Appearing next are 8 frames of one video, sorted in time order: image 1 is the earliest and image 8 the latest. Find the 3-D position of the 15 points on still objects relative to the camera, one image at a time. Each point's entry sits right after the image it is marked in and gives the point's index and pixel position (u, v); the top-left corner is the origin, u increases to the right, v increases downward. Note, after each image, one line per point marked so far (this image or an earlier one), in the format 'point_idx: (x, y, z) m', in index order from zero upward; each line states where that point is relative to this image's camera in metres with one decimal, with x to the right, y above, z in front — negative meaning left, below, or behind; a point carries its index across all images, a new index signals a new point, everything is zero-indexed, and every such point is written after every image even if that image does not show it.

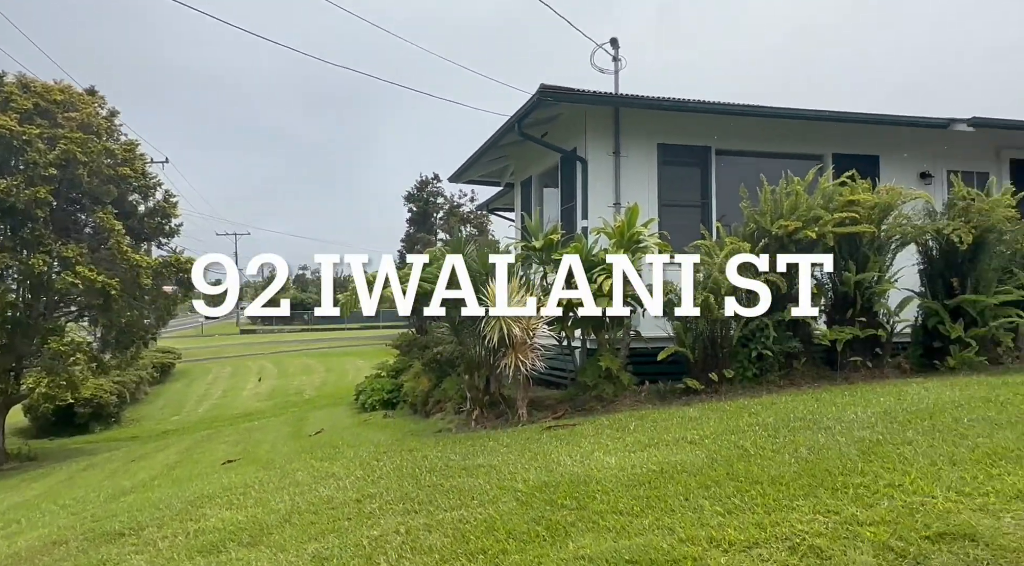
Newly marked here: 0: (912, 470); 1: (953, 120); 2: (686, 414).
0: (+2.2, -1.0, +3.6) m
1: (+5.8, +2.2, +8.9) m
2: (+1.5, -1.2, +6.0) m
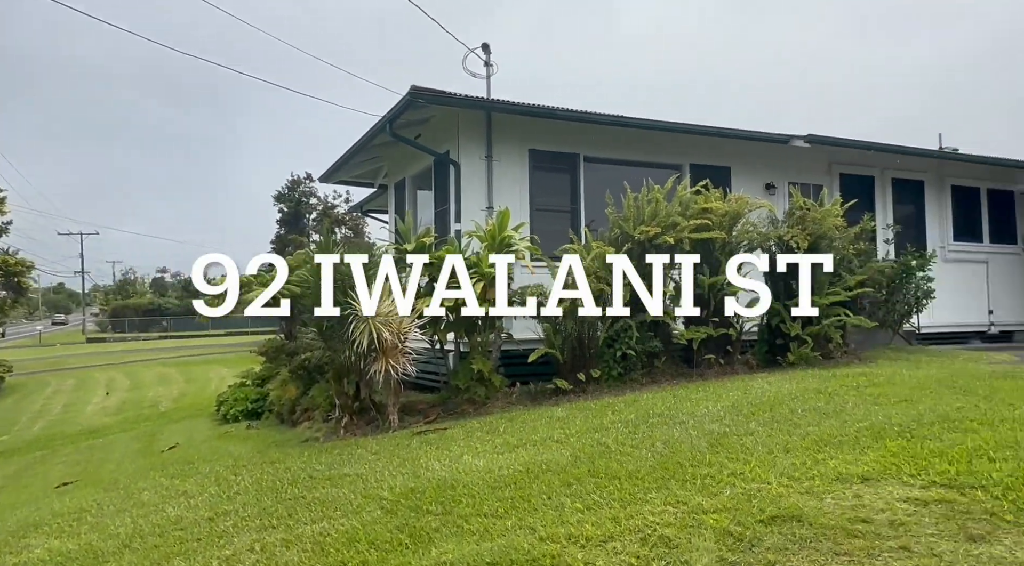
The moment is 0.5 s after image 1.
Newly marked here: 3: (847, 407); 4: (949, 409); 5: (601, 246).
0: (+1.4, -1.0, +3.9) m
1: (+4.1, +2.1, +9.8) m
2: (+0.4, -1.2, +6.2) m
3: (+2.5, -0.9, +5.1) m
4: (+3.0, -0.9, +4.7) m
5: (+1.0, +0.4, +7.4) m
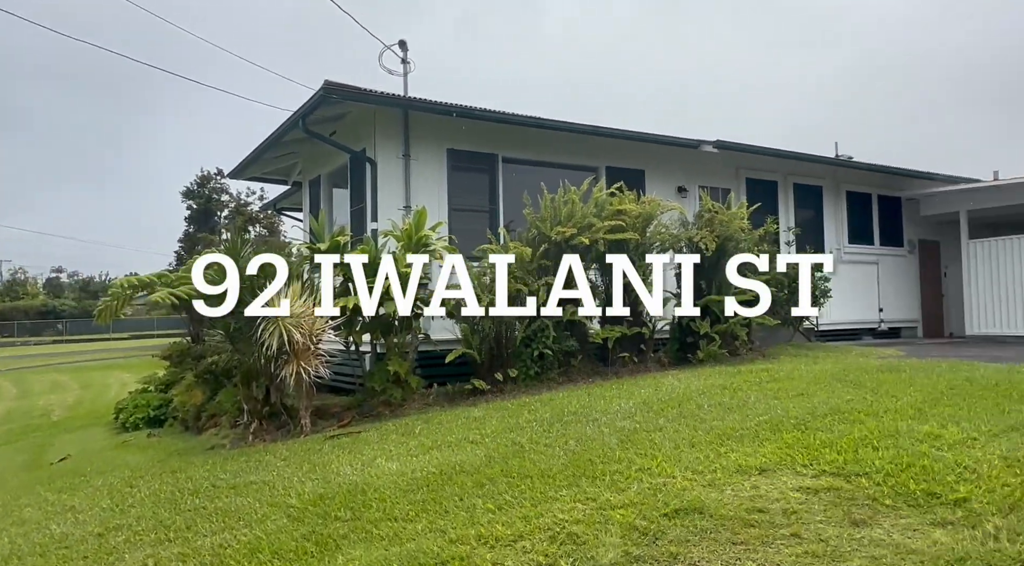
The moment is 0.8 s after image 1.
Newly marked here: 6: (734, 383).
0: (+0.9, -1.0, +4.0) m
1: (+2.9, +2.1, +10.2) m
2: (-0.4, -1.2, +6.2) m
3: (+1.9, -0.9, +5.3) m
4: (+2.4, -0.9, +5.0) m
5: (+0.1, +0.4, +7.5) m
6: (+2.1, -0.9, +6.2) m
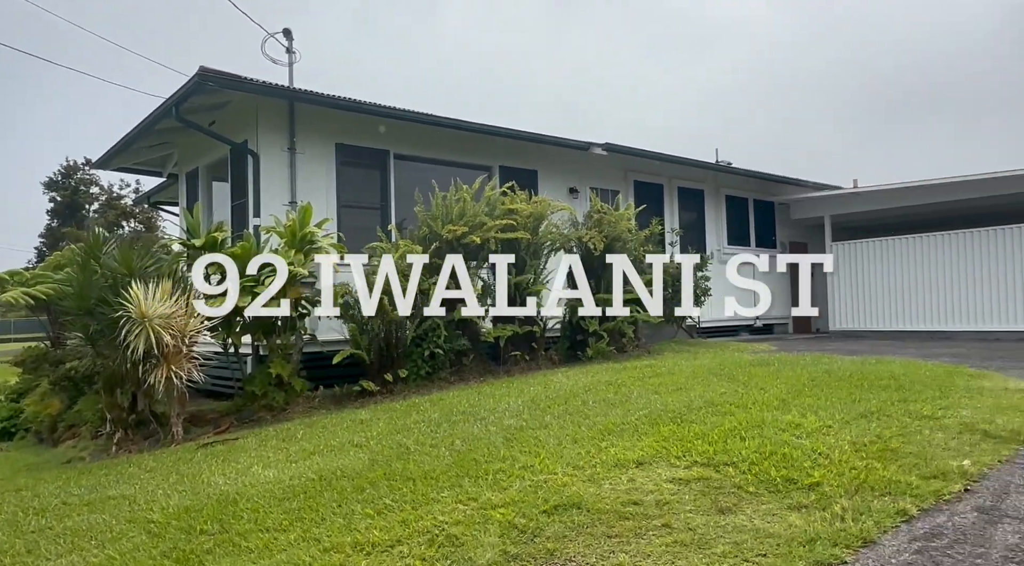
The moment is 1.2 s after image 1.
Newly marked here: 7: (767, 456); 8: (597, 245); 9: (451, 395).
0: (+0.2, -1.0, +4.1) m
1: (+1.2, +2.2, +10.4) m
2: (-1.4, -1.2, +6.0) m
3: (+1.0, -0.9, +5.5) m
4: (+1.6, -0.9, +5.2) m
5: (-1.1, +0.4, +7.4) m
6: (+1.0, -0.9, +6.4) m
7: (+1.4, -0.9, +3.6) m
8: (+1.1, +0.5, +8.6) m
9: (-0.6, -1.1, +6.6) m
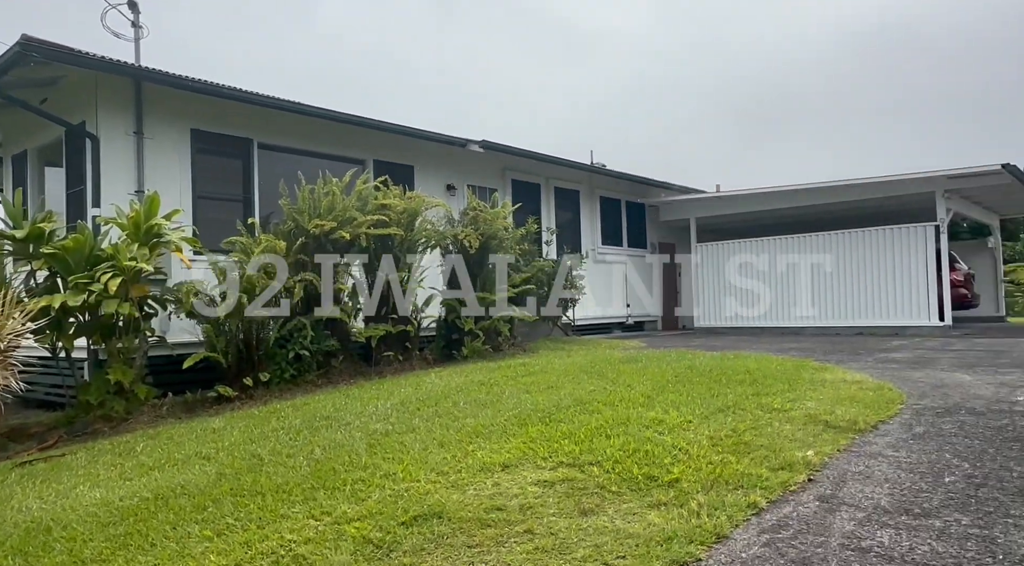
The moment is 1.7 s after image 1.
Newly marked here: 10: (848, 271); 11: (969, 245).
0: (-0.6, -1.0, +3.9) m
1: (-0.6, +2.2, +10.3) m
2: (-2.5, -1.2, +5.5) m
3: (-0.1, -0.9, +5.4) m
4: (+0.6, -0.9, +5.3) m
5: (-2.5, +0.4, +6.9) m
6: (-0.2, -0.9, +6.4) m
7: (+0.6, -0.9, +3.7) m
8: (-0.5, +0.5, +8.5) m
9: (-1.8, -1.1, +6.2) m
10: (+6.2, +0.2, +12.4) m
11: (+10.4, +0.9, +15.3) m
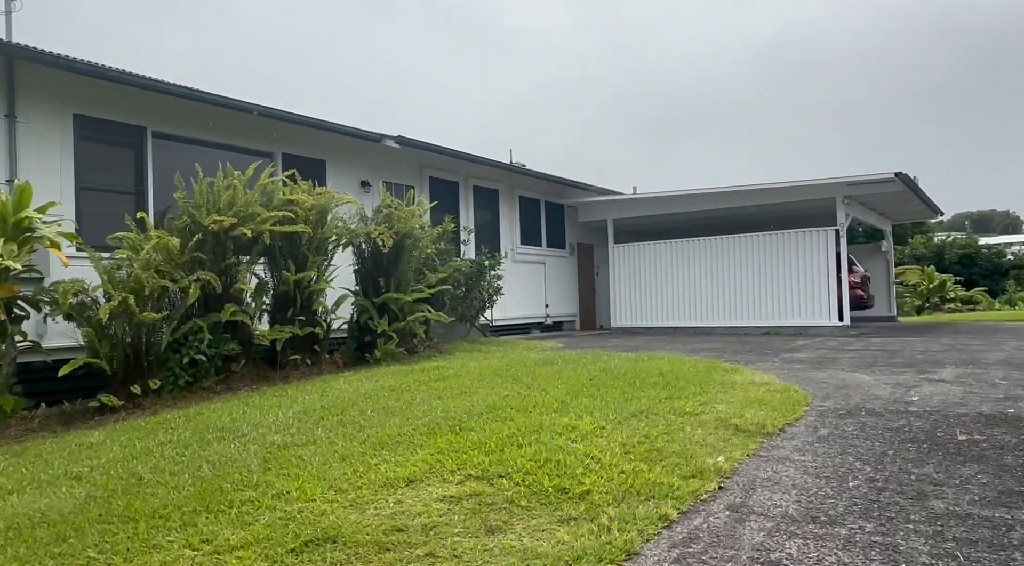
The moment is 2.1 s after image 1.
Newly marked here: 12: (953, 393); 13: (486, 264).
0: (-1.1, -1.0, +3.6) m
1: (-1.9, +2.2, +10.0) m
2: (-3.2, -1.2, +5.0) m
3: (-0.8, -0.9, +5.2) m
4: (-0.1, -0.9, +5.1) m
5: (-3.3, +0.5, +6.4) m
6: (-1.0, -0.9, +6.1) m
7: (+0.2, -0.9, +3.5) m
8: (-1.5, +0.5, +8.2) m
9: (-2.6, -1.1, +5.8) m
10: (+4.7, +0.2, +12.9) m
11: (+8.5, +0.8, +16.3) m
12: (+3.3, -0.8, +5.0) m
13: (-0.4, +0.3, +10.1) m
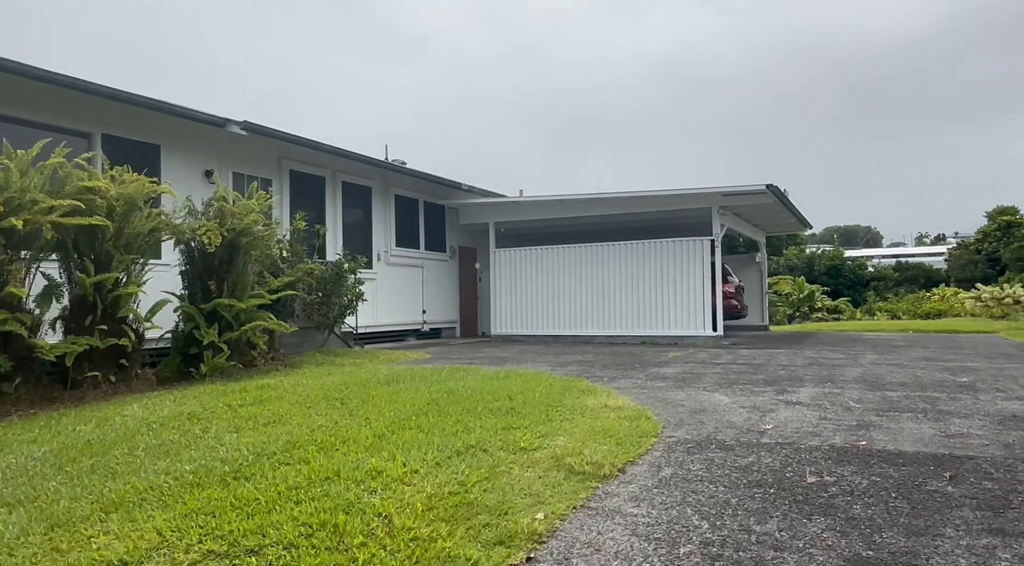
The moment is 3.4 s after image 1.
0: (-2.1, -1.1, +2.7) m
1: (-3.7, +2.1, +8.9) m
2: (-4.3, -1.2, +3.7) m
3: (-2.0, -1.0, +4.3) m
4: (-1.3, -0.9, +4.3) m
5: (-4.6, +0.4, +5.1) m
6: (-2.3, -1.0, +5.1) m
7: (-0.8, -1.0, +2.8) m
8: (-3.1, +0.5, +7.2) m
9: (-3.8, -1.1, +4.6) m
10: (+2.3, 0.0, +12.7) m
11: (+5.6, +0.6, +16.6) m
12: (+2.1, -0.9, +4.7) m
13: (-2.3, +0.2, +9.2) m
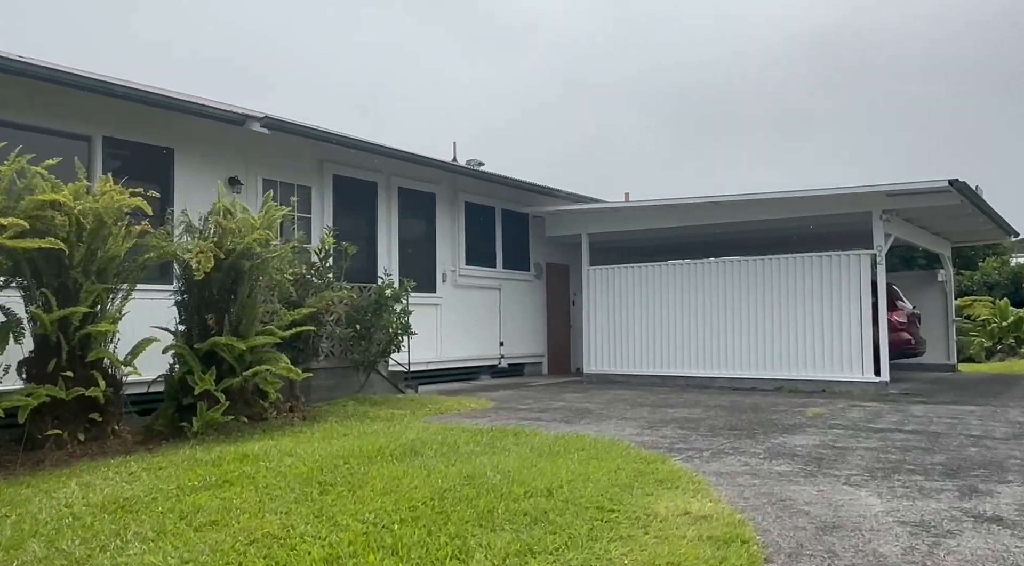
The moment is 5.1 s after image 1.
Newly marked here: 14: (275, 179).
0: (-2.3, -1.3, +1.1) m
1: (-2.8, +1.8, +7.6) m
2: (-4.3, -1.4, +2.6) m
3: (-1.9, -1.2, +2.7) m
4: (-1.3, -1.2, +2.6) m
5: (-4.4, +0.2, +4.0) m
6: (-2.1, -1.2, +3.6) m
7: (-1.1, -1.2, +1.0) m
8: (-2.6, +0.2, +5.8) m
9: (-3.7, -1.3, +3.4) m
10: (+3.8, -0.4, +10.2) m
11: (+7.8, +0.1, +13.5) m
12: (+2.1, -1.2, +2.4) m
13: (-1.3, -0.1, +7.7) m
14: (-2.9, +1.3, +8.6) m
